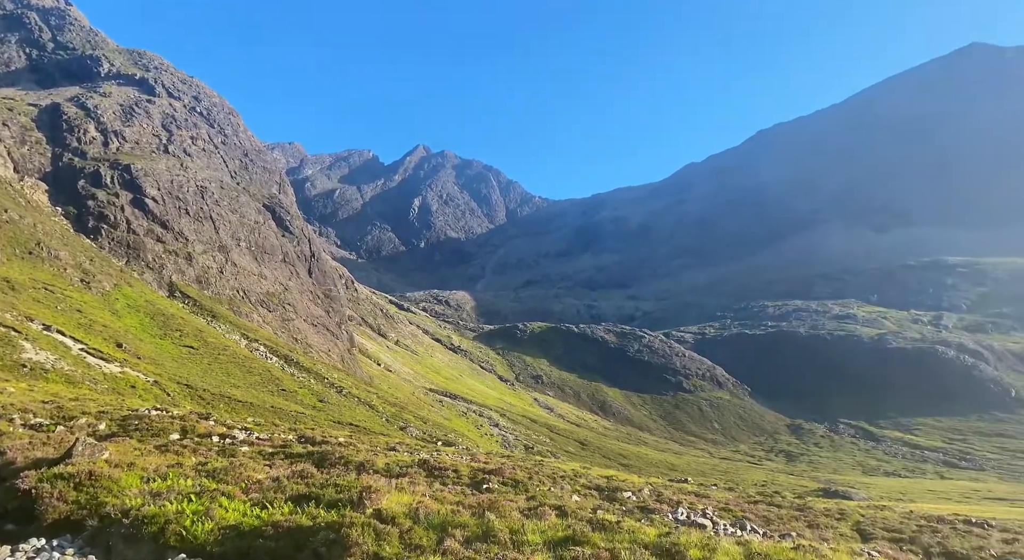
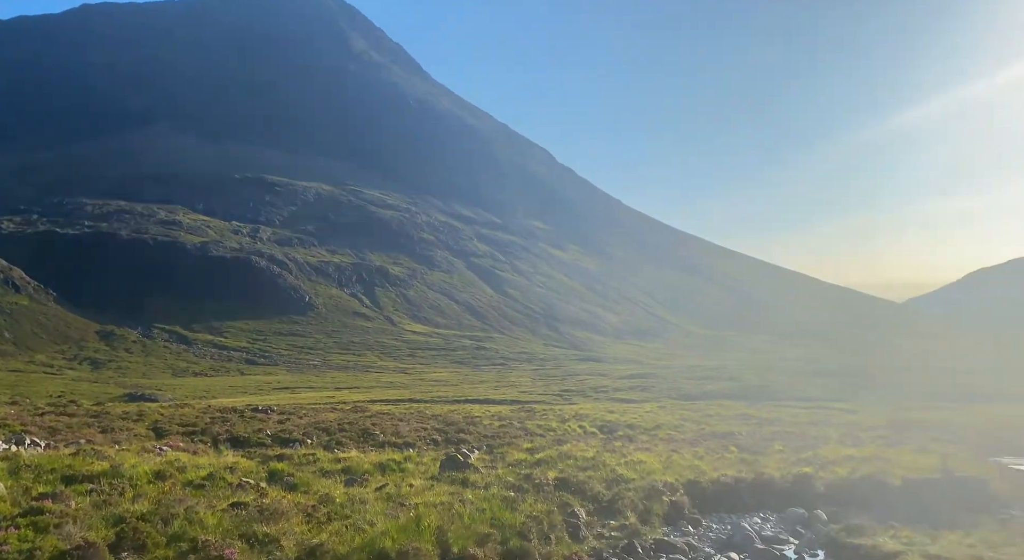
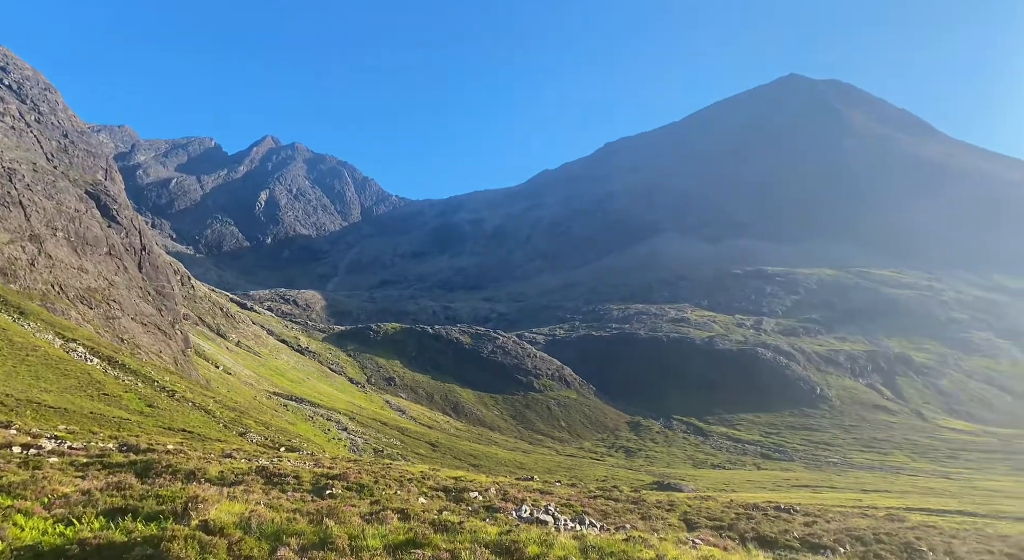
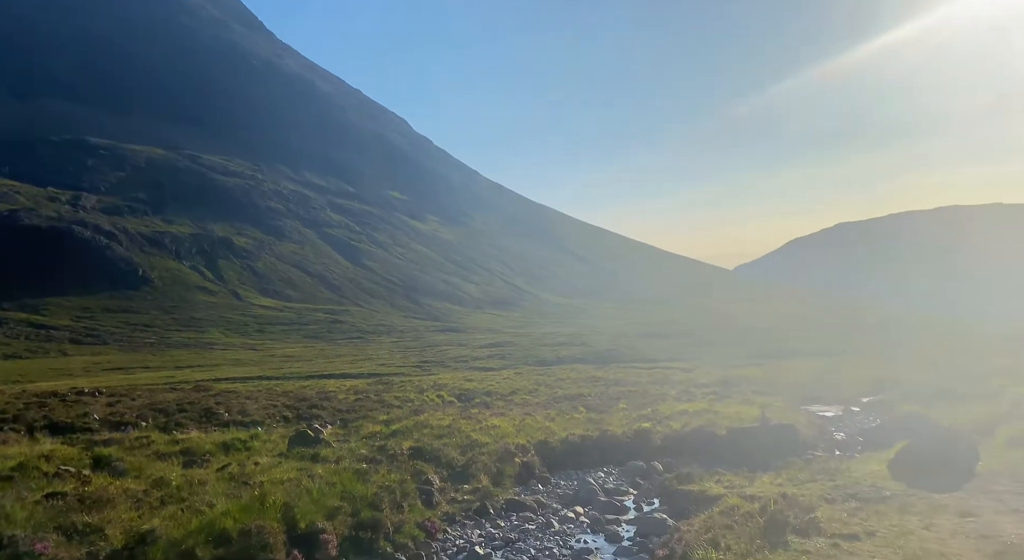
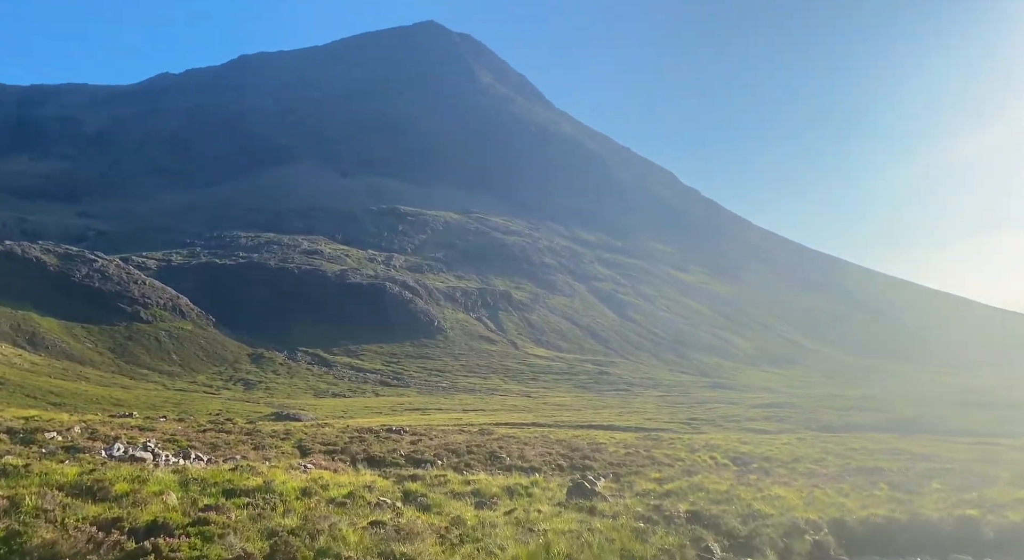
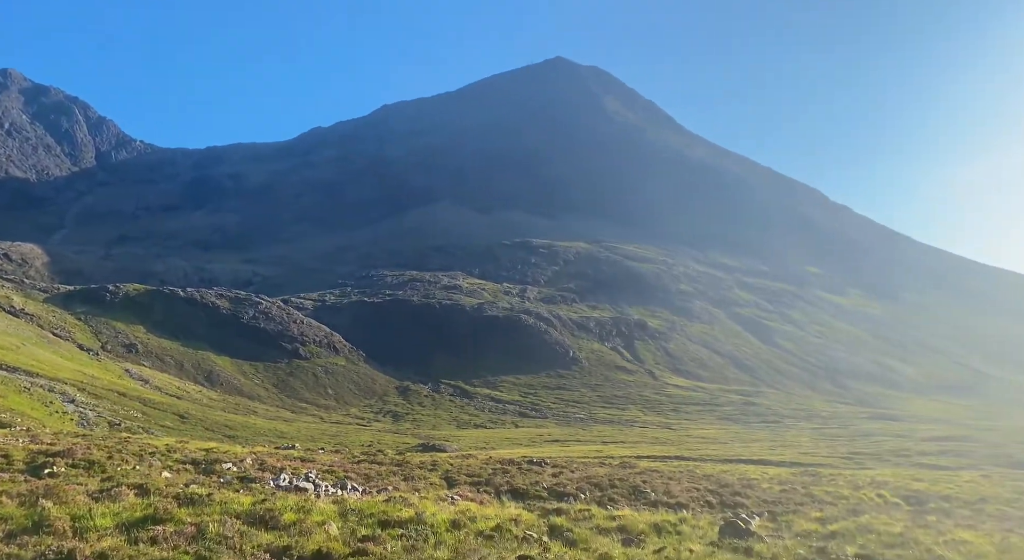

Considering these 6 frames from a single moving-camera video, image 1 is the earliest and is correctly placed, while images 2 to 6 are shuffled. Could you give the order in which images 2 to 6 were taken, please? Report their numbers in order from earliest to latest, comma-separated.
3, 6, 5, 2, 4
